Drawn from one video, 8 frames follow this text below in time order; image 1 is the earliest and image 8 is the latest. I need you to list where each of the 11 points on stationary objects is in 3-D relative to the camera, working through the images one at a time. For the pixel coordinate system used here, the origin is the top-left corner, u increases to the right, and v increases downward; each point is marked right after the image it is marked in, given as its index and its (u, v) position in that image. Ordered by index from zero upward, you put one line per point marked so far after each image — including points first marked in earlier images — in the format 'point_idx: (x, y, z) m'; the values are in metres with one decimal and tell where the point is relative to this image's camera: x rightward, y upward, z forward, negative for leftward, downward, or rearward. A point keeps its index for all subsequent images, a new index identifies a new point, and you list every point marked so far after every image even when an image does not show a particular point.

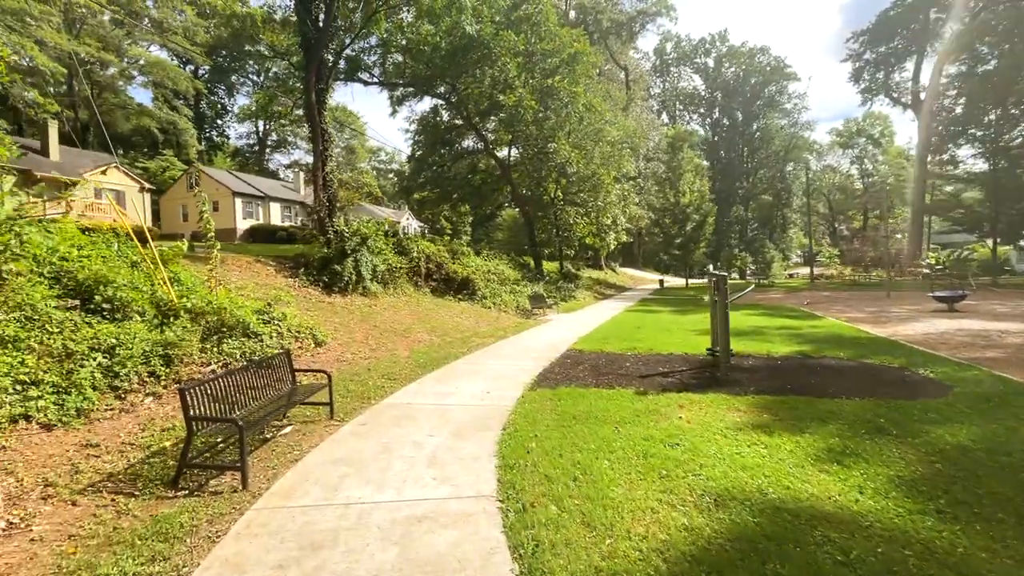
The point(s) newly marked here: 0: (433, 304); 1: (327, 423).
0: (-2.7, -0.5, +16.0) m
1: (-2.3, -1.7, +6.1) m
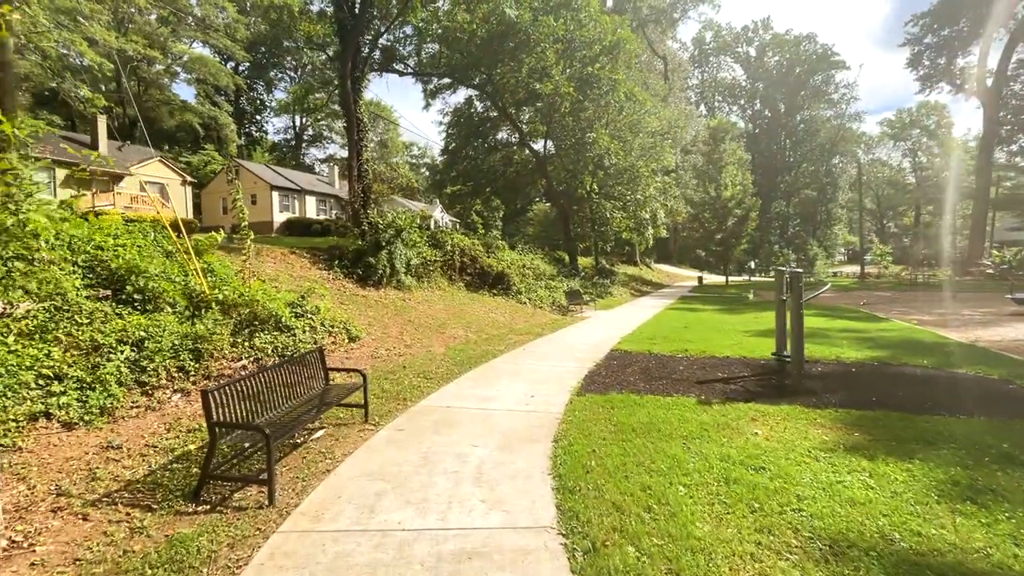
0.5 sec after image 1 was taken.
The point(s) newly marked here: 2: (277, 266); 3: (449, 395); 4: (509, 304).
0: (-1.5, -0.4, +15.6) m
1: (-1.8, -1.6, +5.6) m
2: (-5.9, +0.5, +12.0) m
3: (-0.9, -1.5, +6.9) m
4: (-0.1, -0.5, +16.5) m
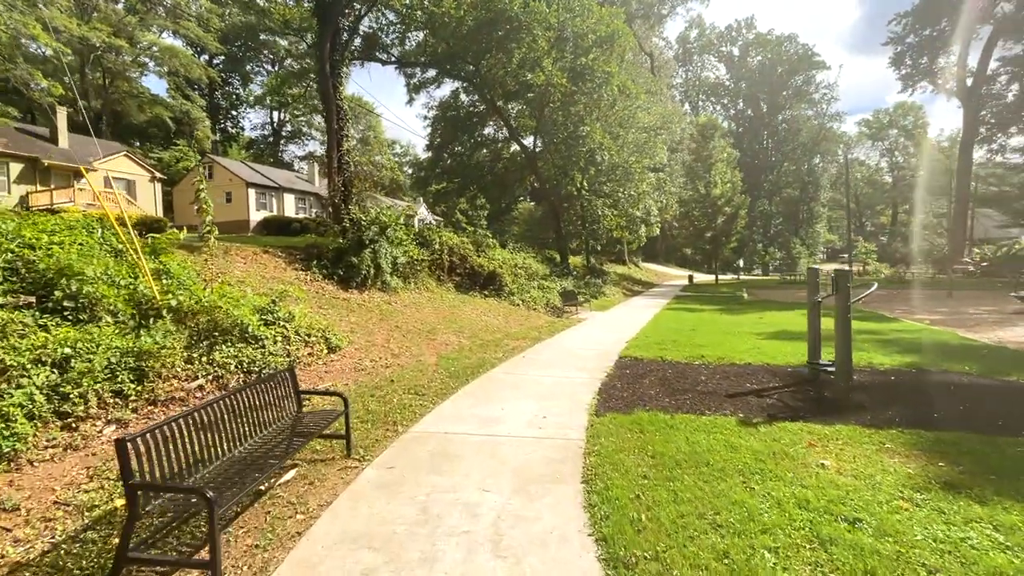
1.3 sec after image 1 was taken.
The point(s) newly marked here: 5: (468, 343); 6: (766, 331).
0: (-1.7, -0.4, +14.5) m
1: (-1.6, -1.7, +4.6) m
2: (-6.0, +0.5, +10.8) m
3: (-0.8, -1.6, +5.9) m
4: (-0.3, -0.6, +15.5) m
5: (-1.0, -1.2, +10.6) m
6: (+6.5, -1.1, +12.4) m
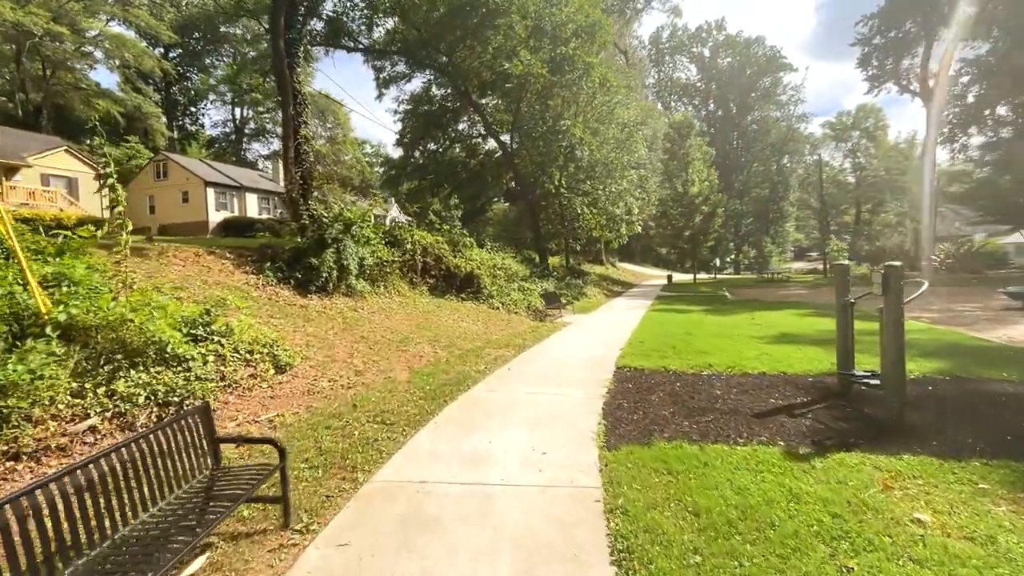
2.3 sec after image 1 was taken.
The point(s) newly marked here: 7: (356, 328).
0: (-2.2, -0.5, +13.3) m
1: (-1.6, -1.7, +3.3) m
2: (-6.3, +0.3, +9.3) m
3: (-0.9, -1.6, +4.7) m
4: (-0.9, -0.7, +14.3) m
5: (-1.3, -1.3, +9.3) m
6: (+6.1, -1.1, +11.6) m
7: (-3.0, -0.8, +9.4) m
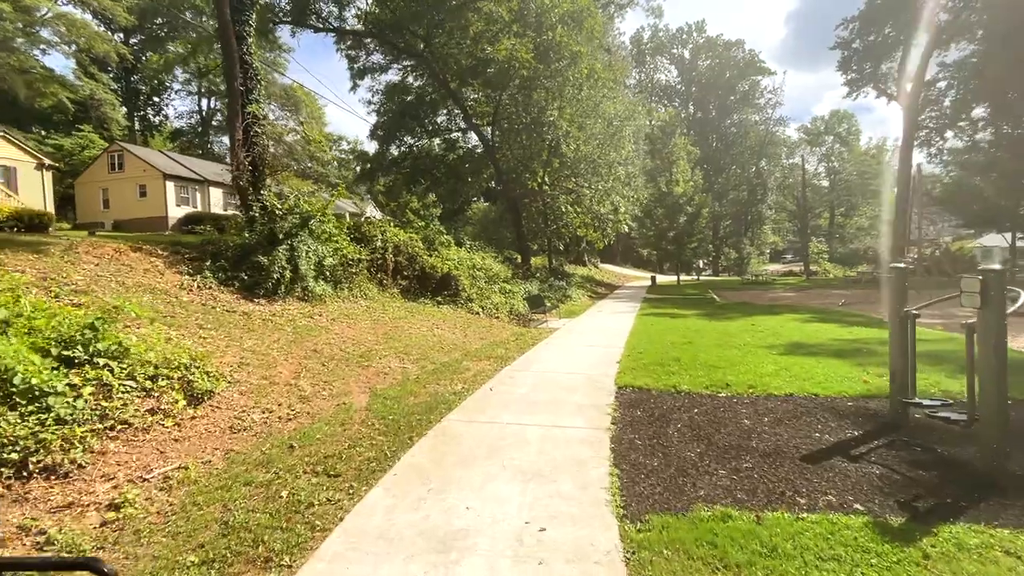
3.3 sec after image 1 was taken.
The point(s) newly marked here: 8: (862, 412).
0: (-2.7, -0.6, +11.8) m
1: (-1.7, -1.8, +1.9) m
2: (-6.6, +0.3, +7.7) m
3: (-1.0, -1.7, +3.3) m
4: (-1.5, -0.7, +13.0) m
5: (-1.6, -1.4, +7.9) m
6: (+5.7, -1.2, +10.5) m
7: (-3.3, -0.9, +7.9) m
8: (+4.1, -1.5, +5.6) m
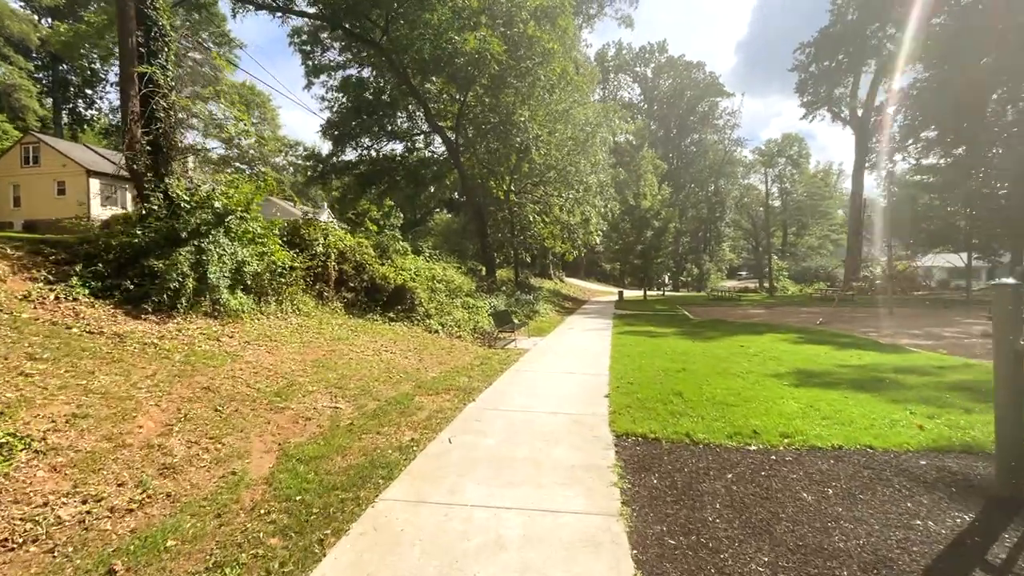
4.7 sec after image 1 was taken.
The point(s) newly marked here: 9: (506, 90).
0: (-3.4, -0.8, +9.8) m
1: (-1.6, -1.8, 0.0) m
2: (-7.0, +0.2, +5.5) m
3: (-1.0, -1.8, +1.4) m
4: (-2.3, -1.1, +11.1) m
5: (-2.0, -1.6, +6.0) m
6: (+5.0, -1.5, +9.1) m
7: (-3.8, -1.0, +5.9) m
8: (+3.9, -1.7, +4.2) m
9: (-0.2, +8.2, +19.8) m
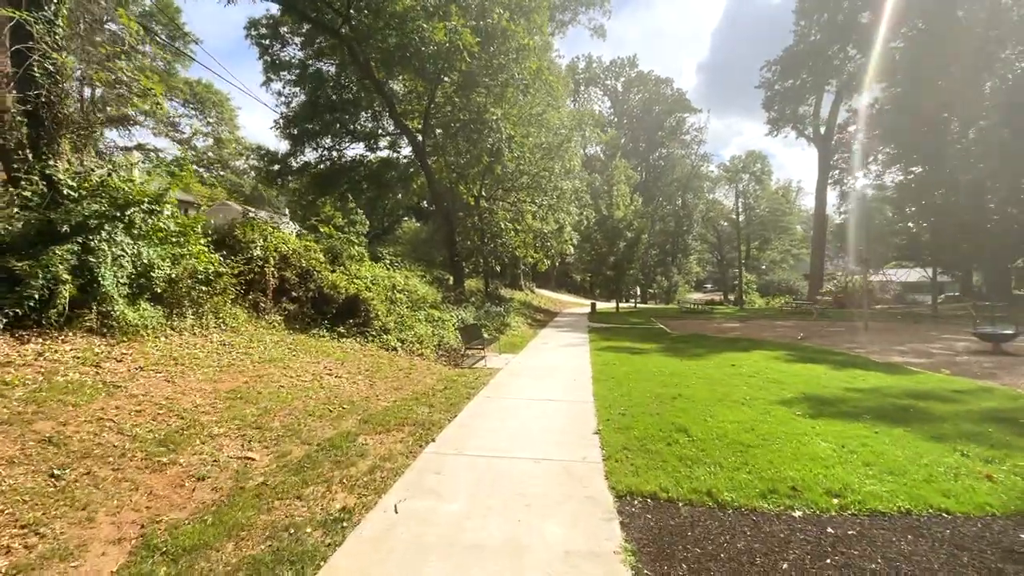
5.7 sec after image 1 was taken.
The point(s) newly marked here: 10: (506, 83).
0: (-3.9, -1.0, +8.2) m
1: (-1.5, -1.8, -1.5) m
2: (-7.2, +0.1, +3.7) m
3: (-1.1, -1.8, 0.0) m
4: (-2.9, -1.3, +9.5) m
5: (-2.3, -1.7, +4.5) m
6: (+4.5, -1.8, +8.1) m
7: (-4.0, -1.1, +4.3) m
8: (+3.7, -1.8, +3.0) m
9: (-1.3, +7.8, +18.6) m
10: (-0.3, +7.9, +18.7) m
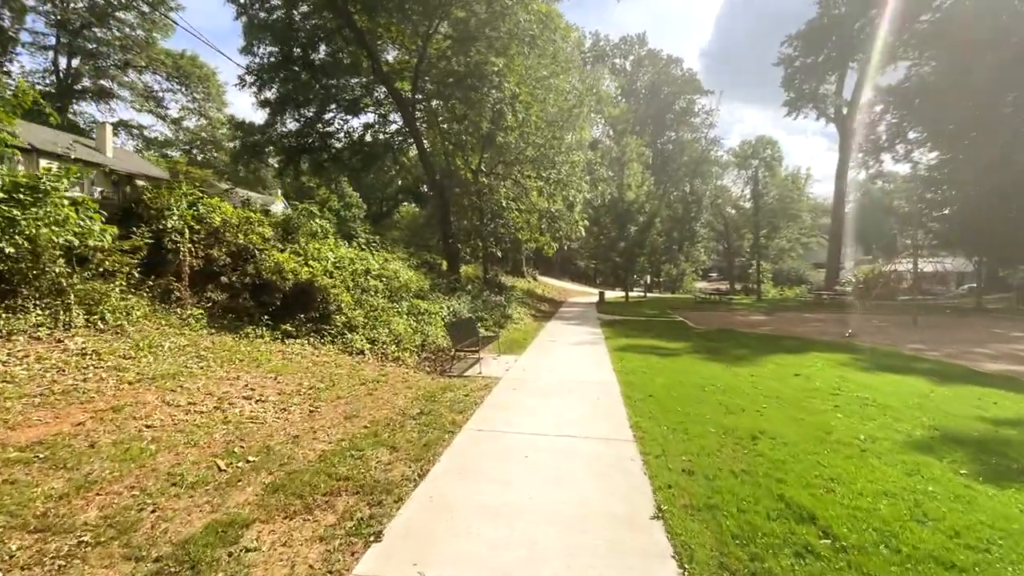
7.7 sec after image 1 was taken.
0: (-3.9, -0.8, +5.7) m
1: (-1.5, -1.9, -4.0) m
2: (-7.2, +0.2, +1.1) m
3: (-1.0, -1.8, -2.5) m
4: (-2.8, -1.0, +7.0) m
5: (-2.3, -1.6, +2.0) m
6: (+4.6, -1.6, +5.6) m
7: (-4.0, -1.0, +1.8) m
8: (+3.7, -1.8, +0.5) m
9: (-1.2, +8.3, +15.8) m
10: (-0.1, +8.4, +16.0) m
